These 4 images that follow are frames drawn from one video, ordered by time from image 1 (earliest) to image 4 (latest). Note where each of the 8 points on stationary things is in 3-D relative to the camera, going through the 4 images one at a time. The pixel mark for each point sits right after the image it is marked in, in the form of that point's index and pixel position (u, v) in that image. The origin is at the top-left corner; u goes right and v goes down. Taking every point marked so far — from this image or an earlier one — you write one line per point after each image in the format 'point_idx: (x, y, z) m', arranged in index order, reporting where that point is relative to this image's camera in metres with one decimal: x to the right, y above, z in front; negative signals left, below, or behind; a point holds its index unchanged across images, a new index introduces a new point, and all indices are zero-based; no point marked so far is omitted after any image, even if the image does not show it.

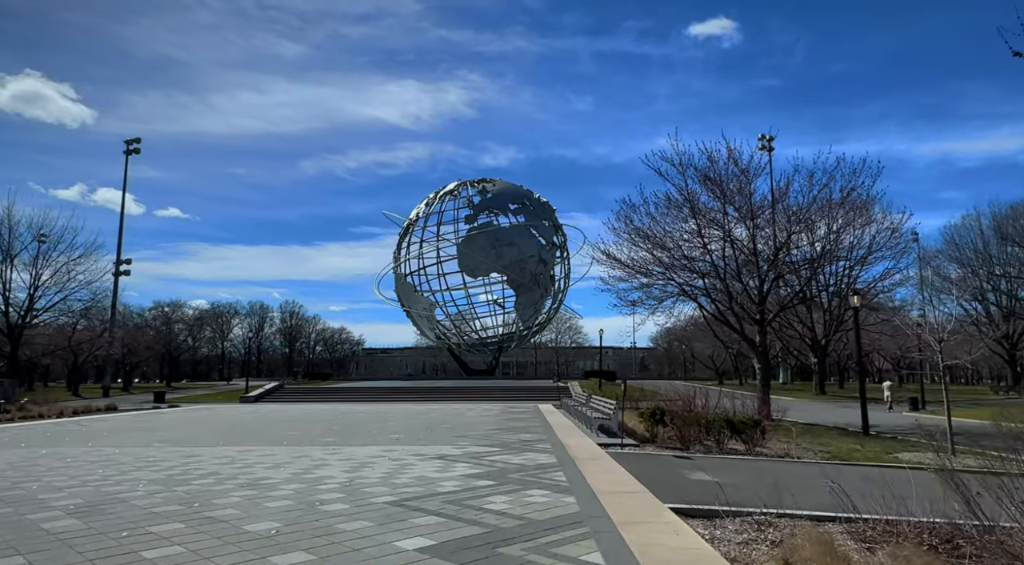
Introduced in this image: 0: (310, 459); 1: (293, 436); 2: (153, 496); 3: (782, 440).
0: (-2.9, -2.5, +9.6) m
1: (-4.3, -3.0, +13.0) m
2: (-3.6, -2.2, +6.7) m
3: (+5.3, -3.1, +13.1) m
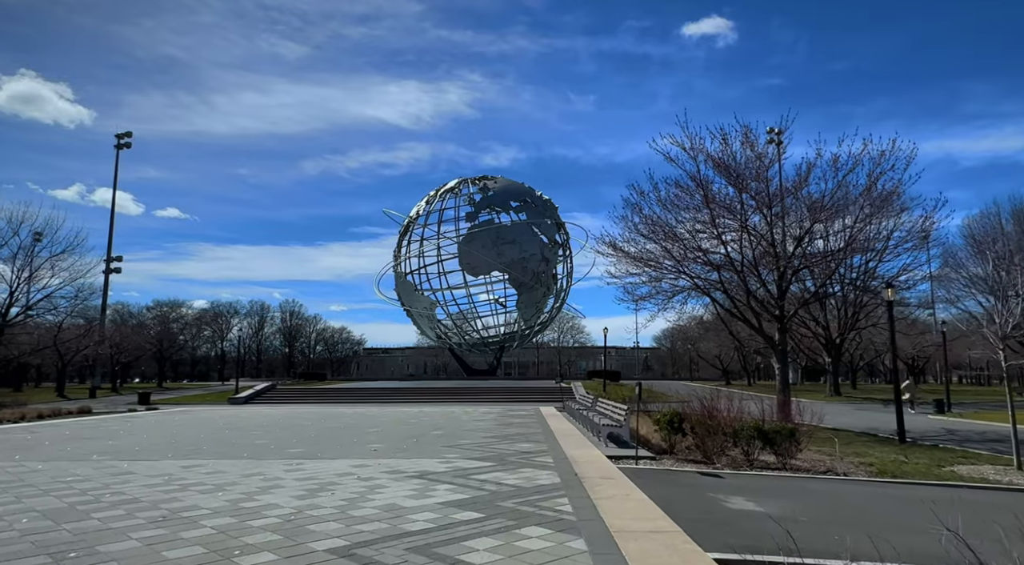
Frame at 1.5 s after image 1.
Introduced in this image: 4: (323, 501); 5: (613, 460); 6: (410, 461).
0: (-3.0, -2.3, +8.0) m
1: (-4.3, -2.8, +11.4) m
2: (-3.7, -2.0, +5.1) m
3: (+5.3, -2.9, +11.5) m
4: (-1.9, -2.1, +6.6) m
5: (+1.5, -2.6, +9.9) m
6: (-1.4, -2.5, +9.3) m
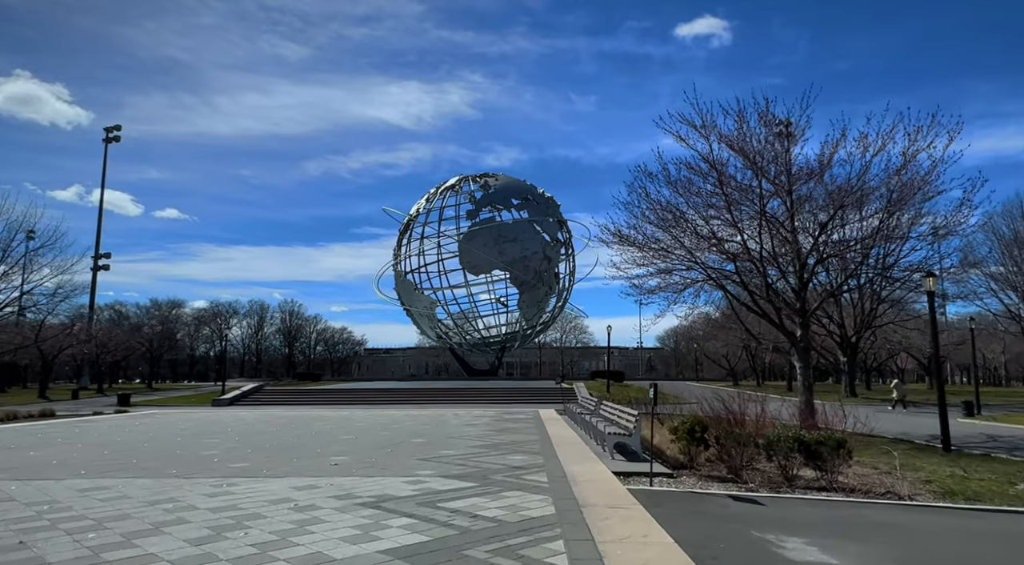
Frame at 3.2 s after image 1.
0: (-3.2, -2.1, +6.2) m
1: (-4.5, -2.6, +9.6) m
2: (-3.9, -1.7, +3.2) m
3: (+5.1, -2.7, +9.6) m
4: (-2.1, -1.9, +4.7) m
5: (+1.3, -2.4, +8.1) m
6: (-1.6, -2.3, +7.5) m
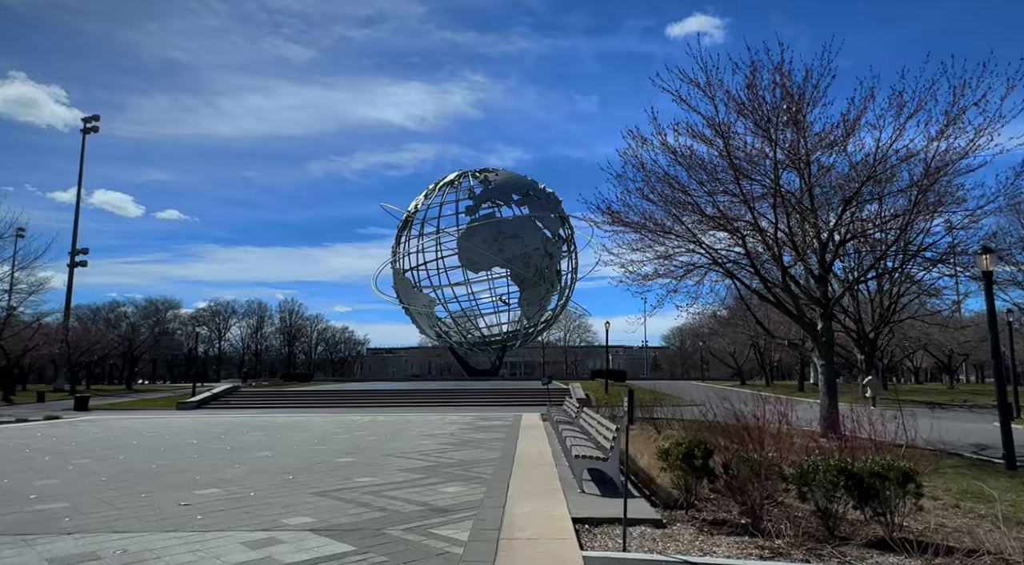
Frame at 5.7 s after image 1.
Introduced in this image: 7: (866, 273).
0: (-3.9, -1.7, +3.5) m
1: (-5.2, -2.2, +6.9) m
2: (-4.7, -1.4, +0.6) m
3: (+4.4, -2.3, +7.0) m
4: (-2.8, -1.5, +2.1) m
5: (+0.6, -2.0, +5.4) m
6: (-2.3, -1.9, +4.9) m
7: (+10.0, +0.3, +18.9) m
